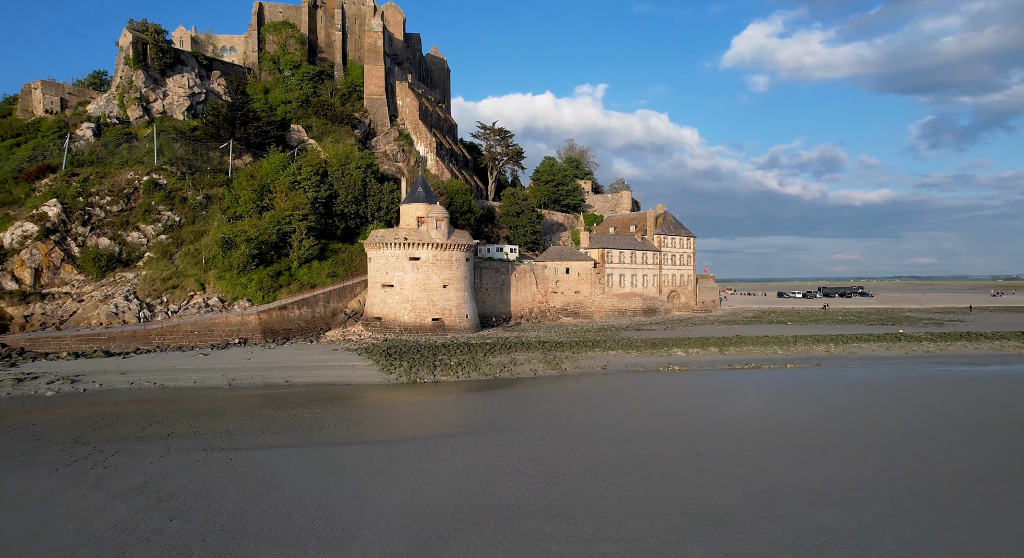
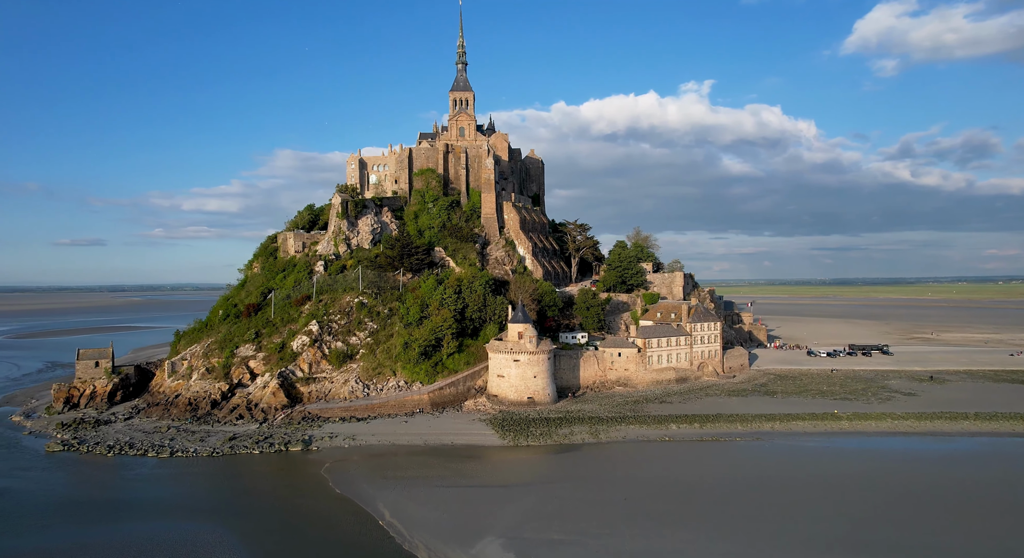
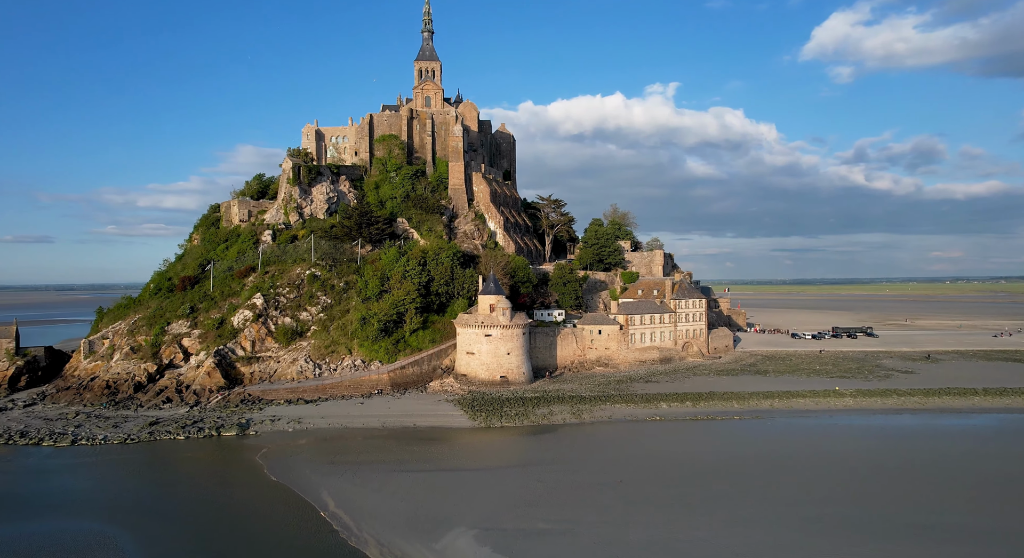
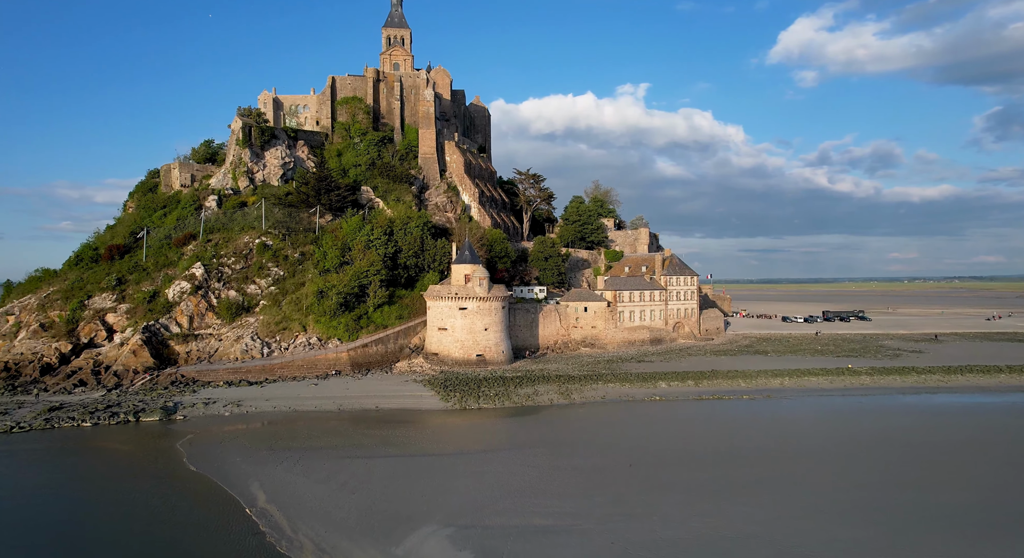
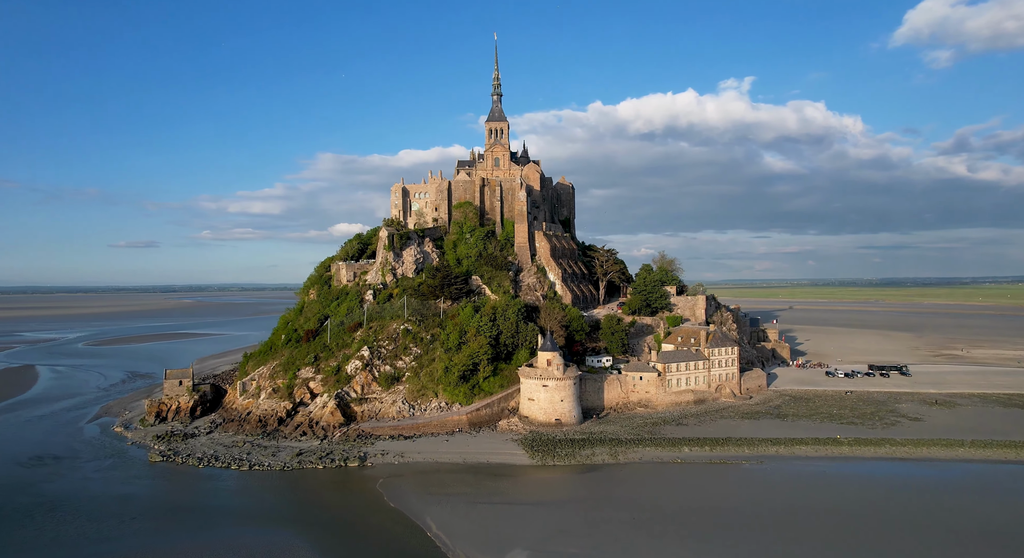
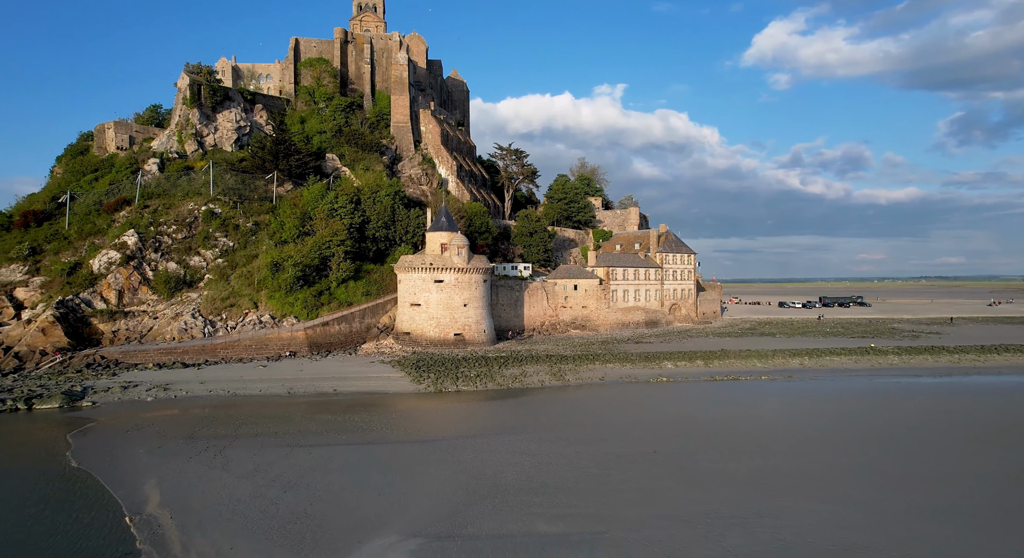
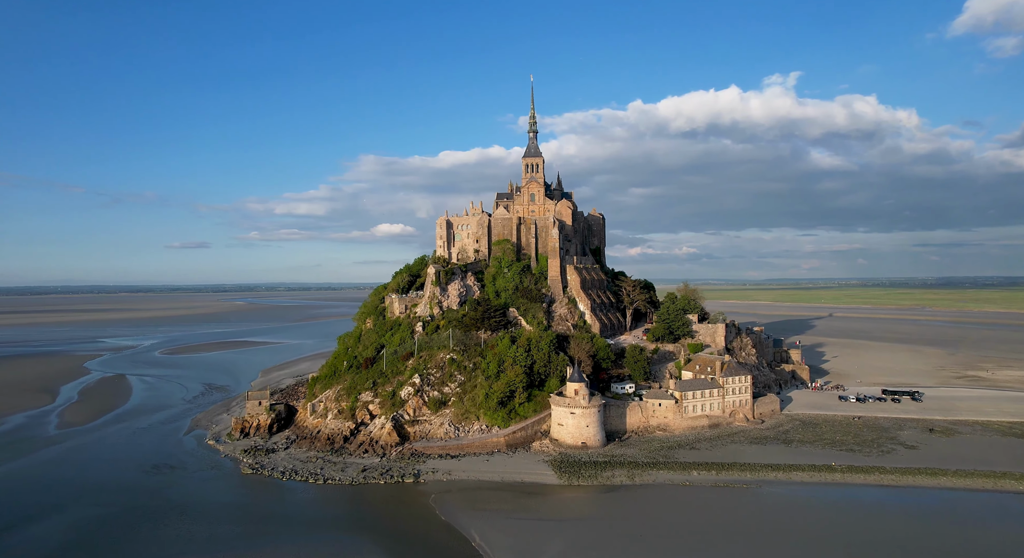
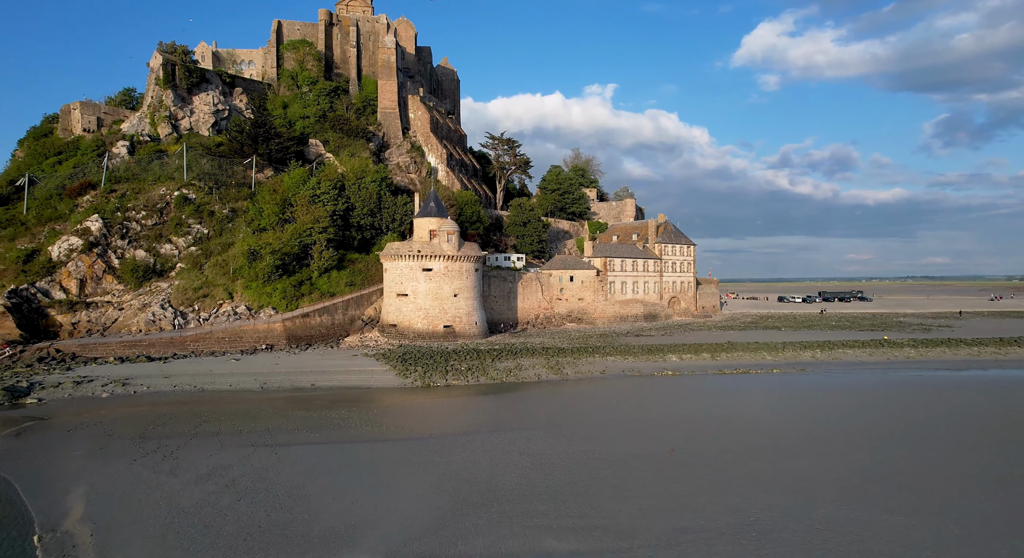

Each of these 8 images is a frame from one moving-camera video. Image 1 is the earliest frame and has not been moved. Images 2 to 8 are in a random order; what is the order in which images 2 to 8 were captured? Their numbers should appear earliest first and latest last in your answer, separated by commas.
8, 6, 4, 3, 2, 5, 7
